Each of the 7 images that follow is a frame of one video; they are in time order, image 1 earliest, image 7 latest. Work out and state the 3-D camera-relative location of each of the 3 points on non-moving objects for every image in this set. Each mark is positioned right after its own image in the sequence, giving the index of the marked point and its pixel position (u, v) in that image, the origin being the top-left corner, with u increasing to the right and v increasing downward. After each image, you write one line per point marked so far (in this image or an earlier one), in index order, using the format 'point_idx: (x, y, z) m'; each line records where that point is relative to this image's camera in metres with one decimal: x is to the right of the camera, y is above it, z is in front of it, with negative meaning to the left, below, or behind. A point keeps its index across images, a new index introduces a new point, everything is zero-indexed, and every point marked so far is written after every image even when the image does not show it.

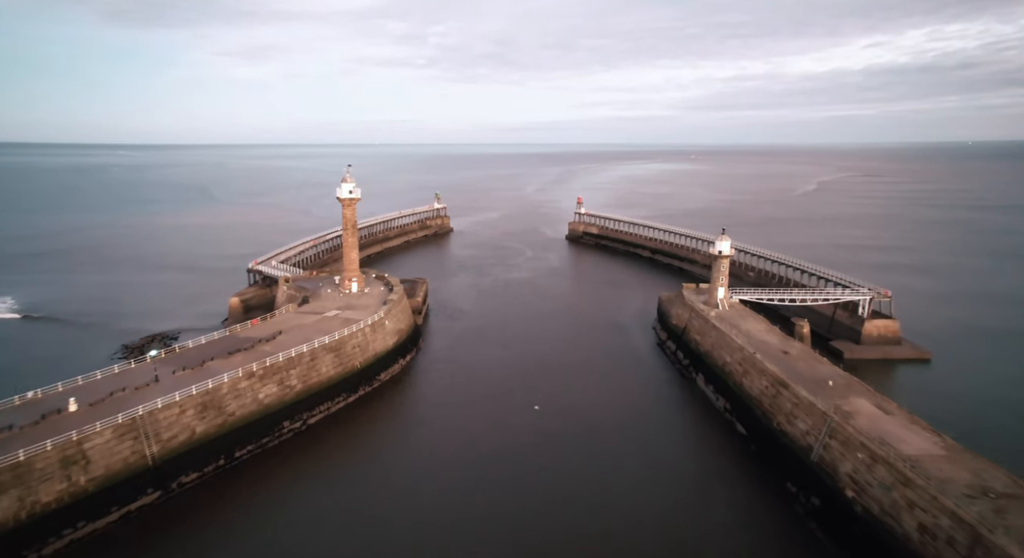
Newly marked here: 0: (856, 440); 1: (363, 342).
0: (+7.7, -3.6, +12.0) m
1: (-5.6, -2.4, +19.9) m
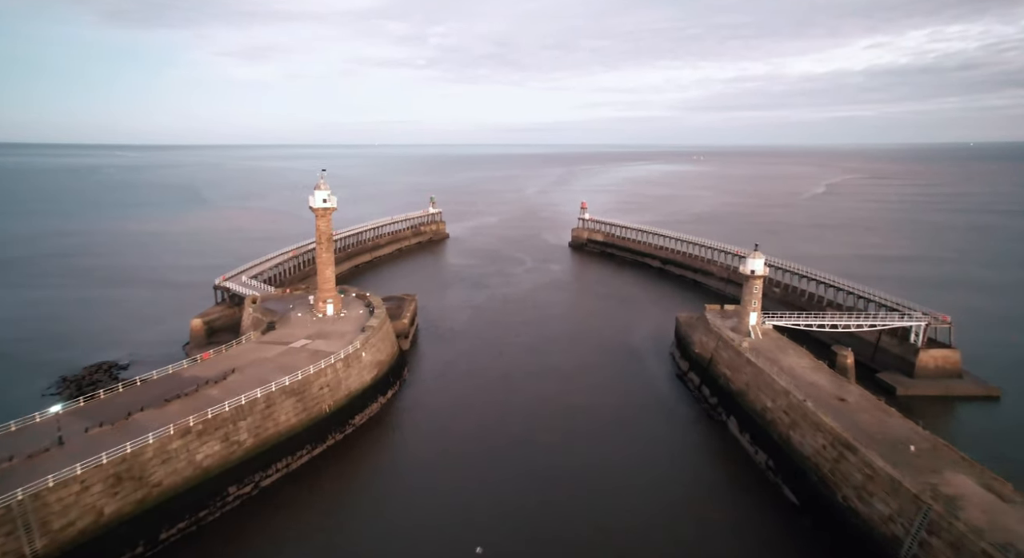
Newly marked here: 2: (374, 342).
0: (+7.7, -4.4, +8.9) m
1: (-5.6, -3.2, +16.8) m
2: (-5.0, -2.3, +19.3) m
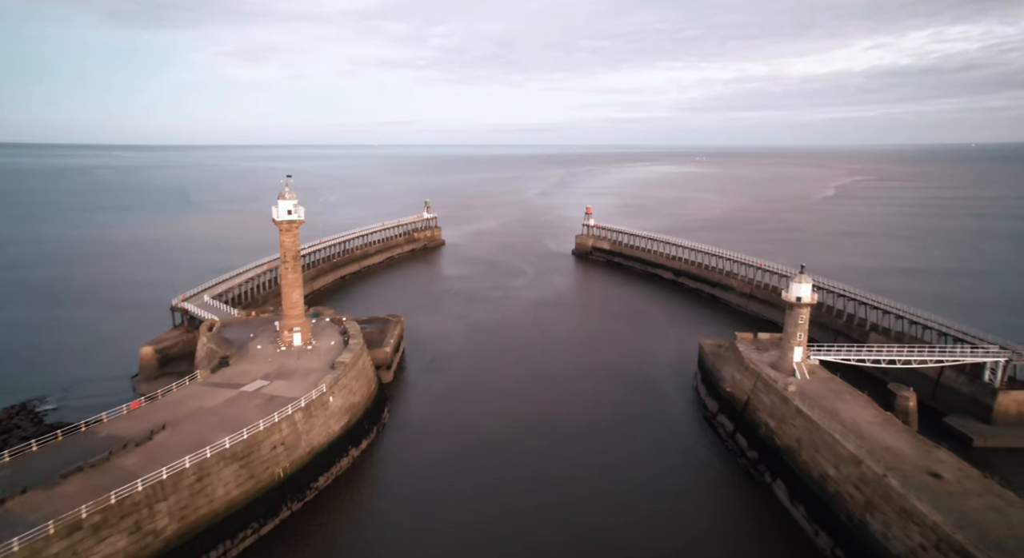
0: (+7.6, -5.3, +5.7) m
1: (-5.7, -4.0, +13.7) m
2: (-5.0, -3.1, +16.1) m
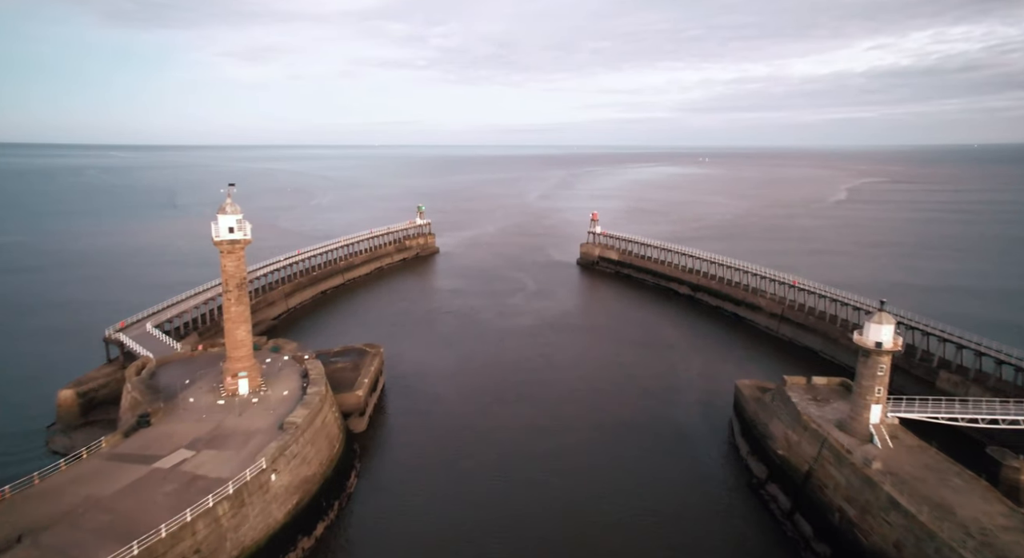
0: (+7.6, -6.2, +2.2) m
1: (-5.7, -4.9, +10.1) m
2: (-5.1, -4.0, +12.6) m
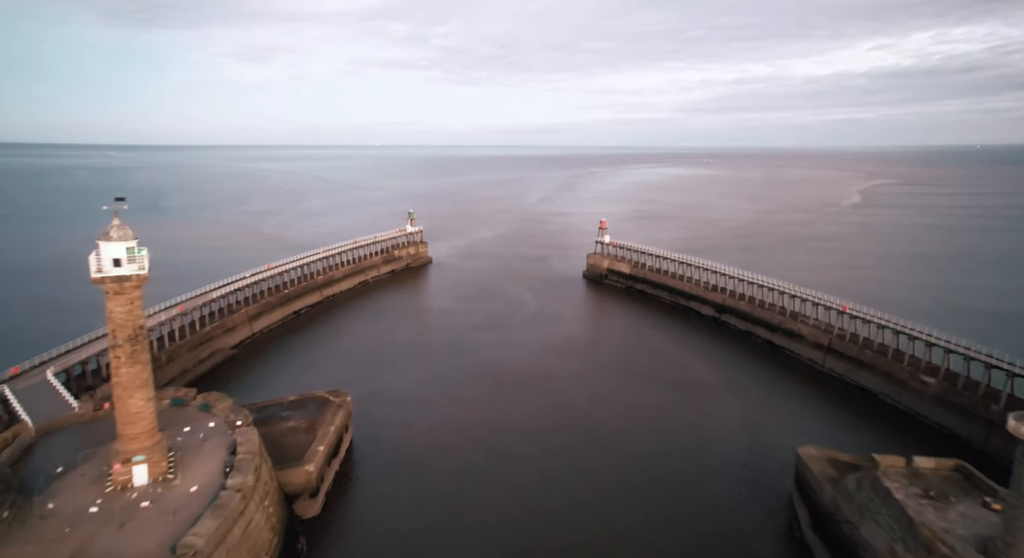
0: (+7.5, -7.2, -1.9) m
1: (-5.8, -5.9, +6.0) m
2: (-5.2, -5.0, +8.5) m
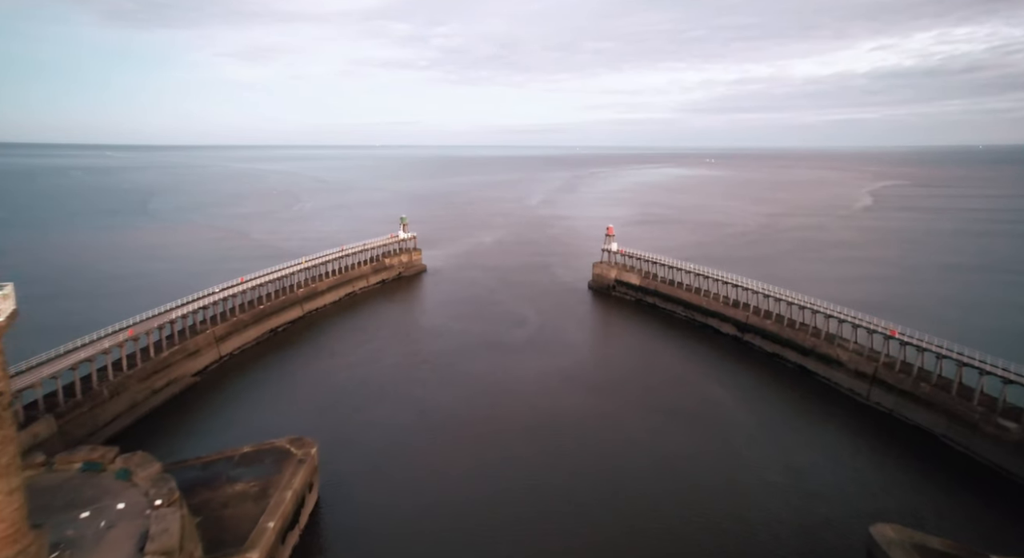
0: (+7.4, -7.9, -4.8) m
1: (-5.9, -6.6, +3.2) m
2: (-5.2, -5.7, +5.6) m
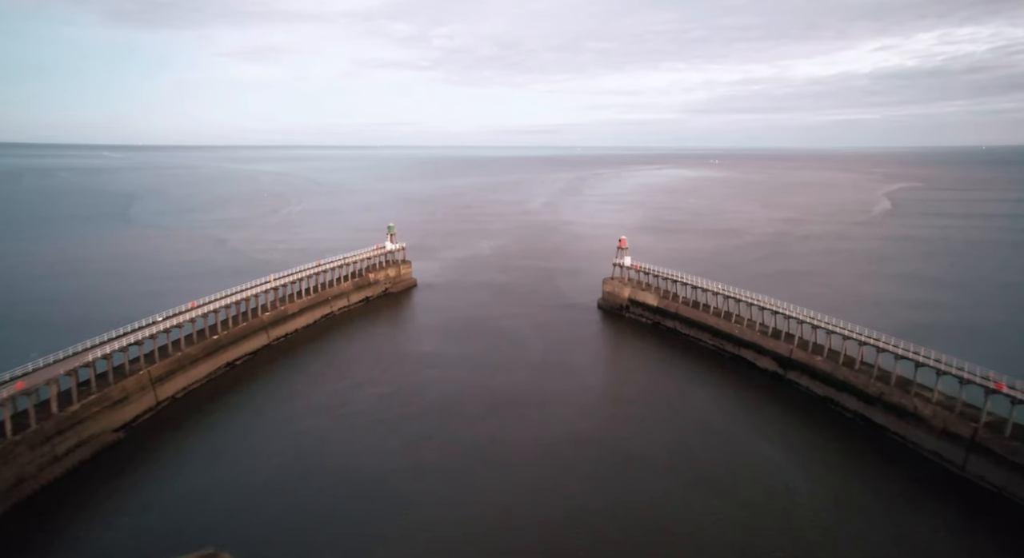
0: (+7.3, -8.9, -8.9) m
1: (-5.9, -7.7, -1.0) m
2: (-5.3, -6.8, +1.5) m
